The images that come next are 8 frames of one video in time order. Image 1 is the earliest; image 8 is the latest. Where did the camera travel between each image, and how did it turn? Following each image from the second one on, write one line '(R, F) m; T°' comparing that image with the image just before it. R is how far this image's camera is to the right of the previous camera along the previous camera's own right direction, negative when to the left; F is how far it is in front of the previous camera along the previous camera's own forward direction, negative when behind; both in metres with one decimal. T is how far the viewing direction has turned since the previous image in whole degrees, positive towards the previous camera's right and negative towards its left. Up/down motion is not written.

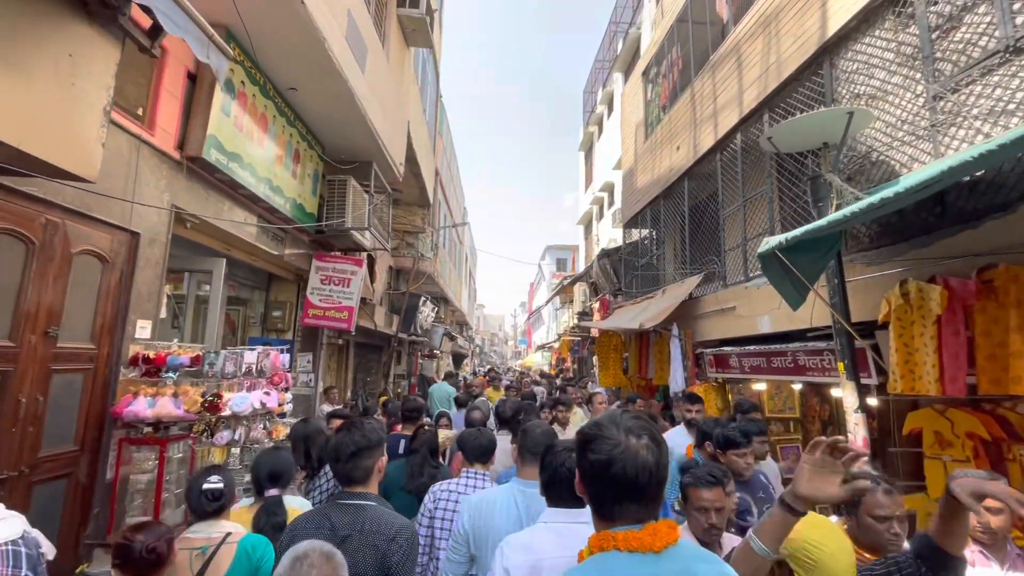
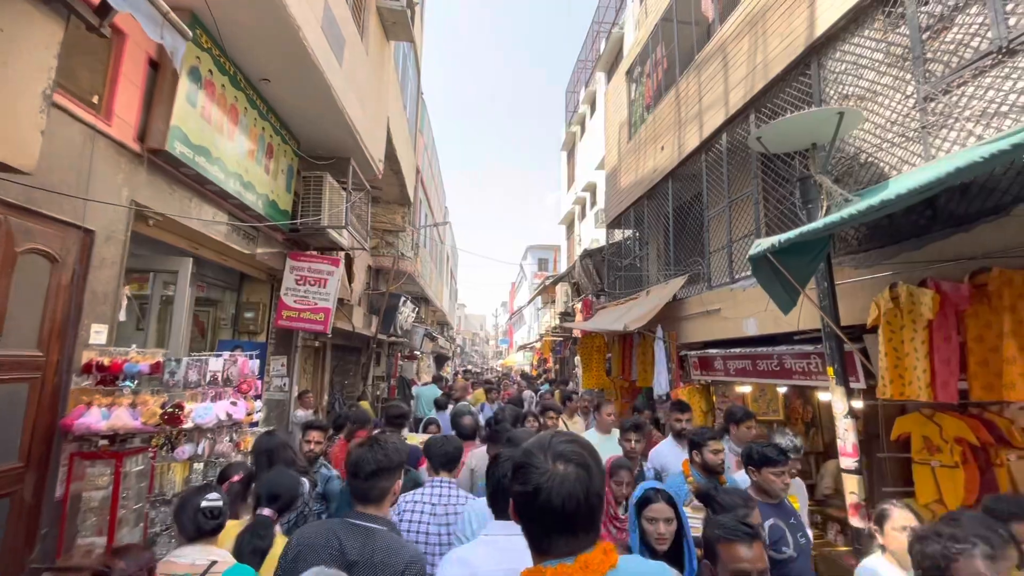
(0.0, +0.2) m; +2°
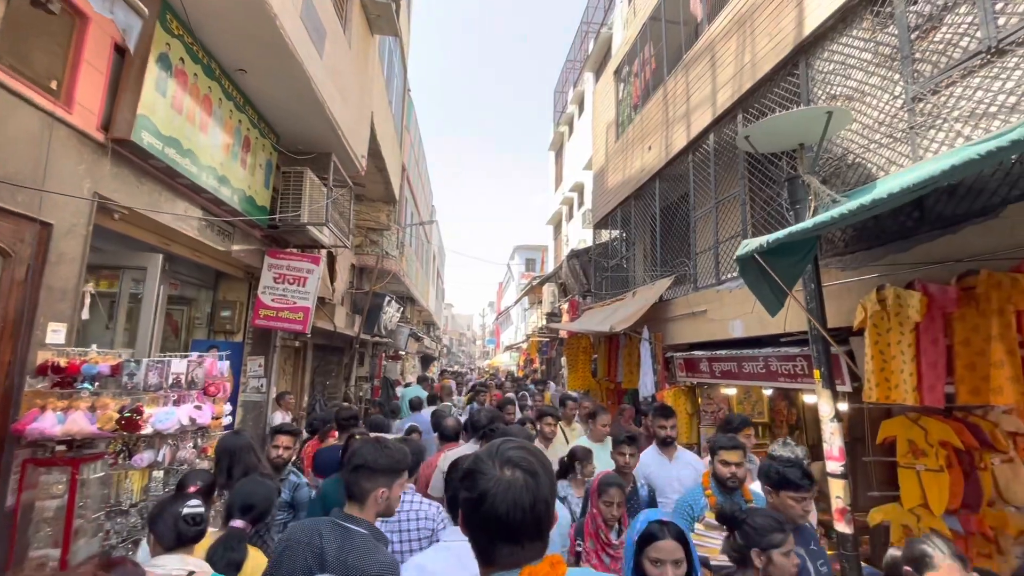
(0.0, +0.1) m; +1°
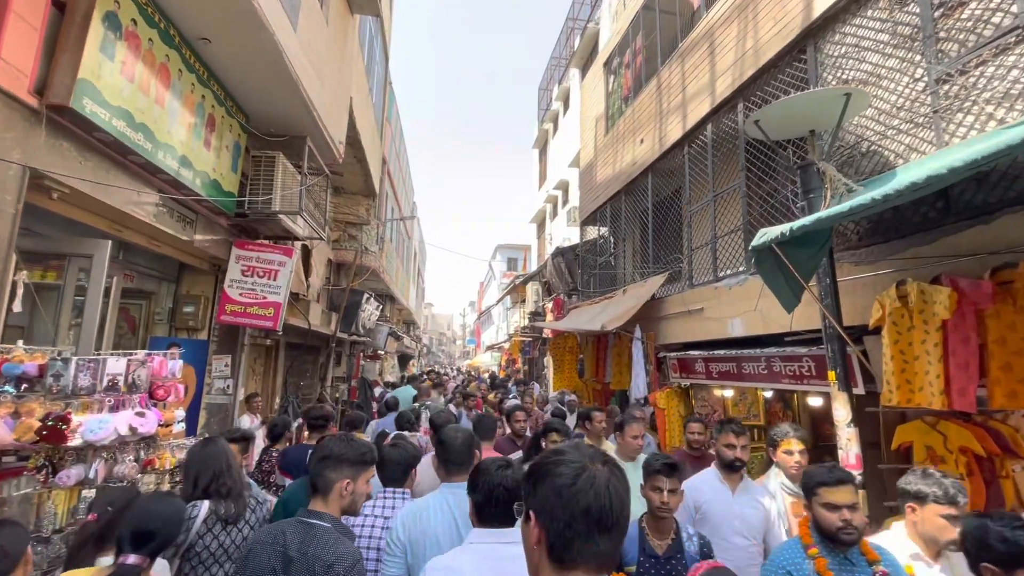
(-0.1, +0.4) m; +2°
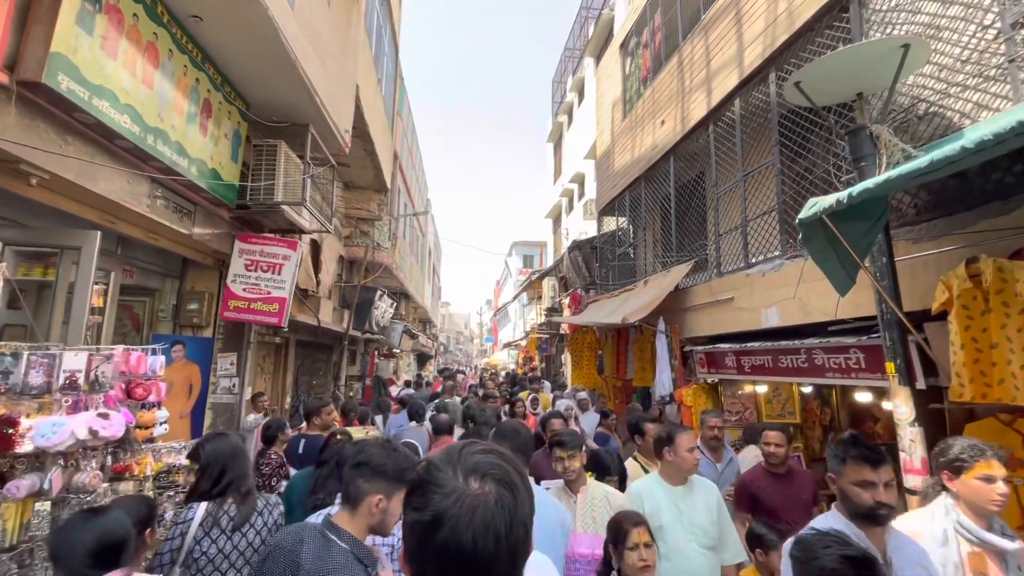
(0.0, +0.4) m; -2°
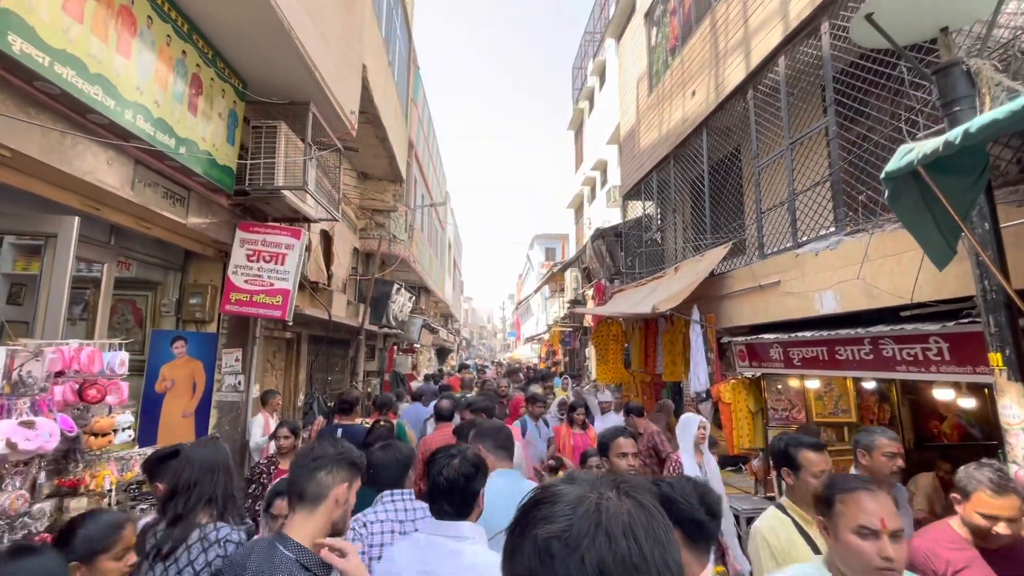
(0.0, +0.5) m; -3°
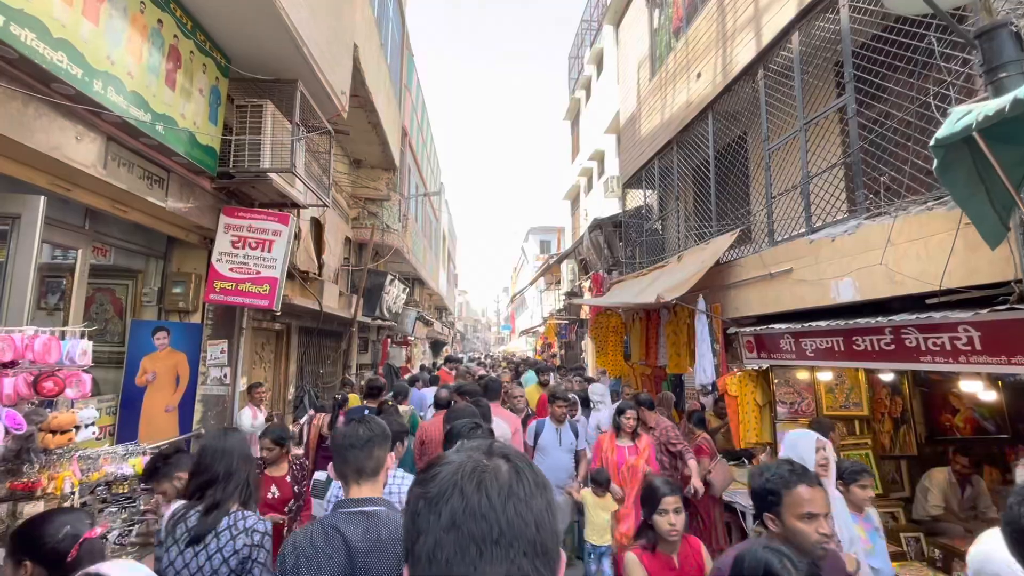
(-0.1, +0.3) m; +1°
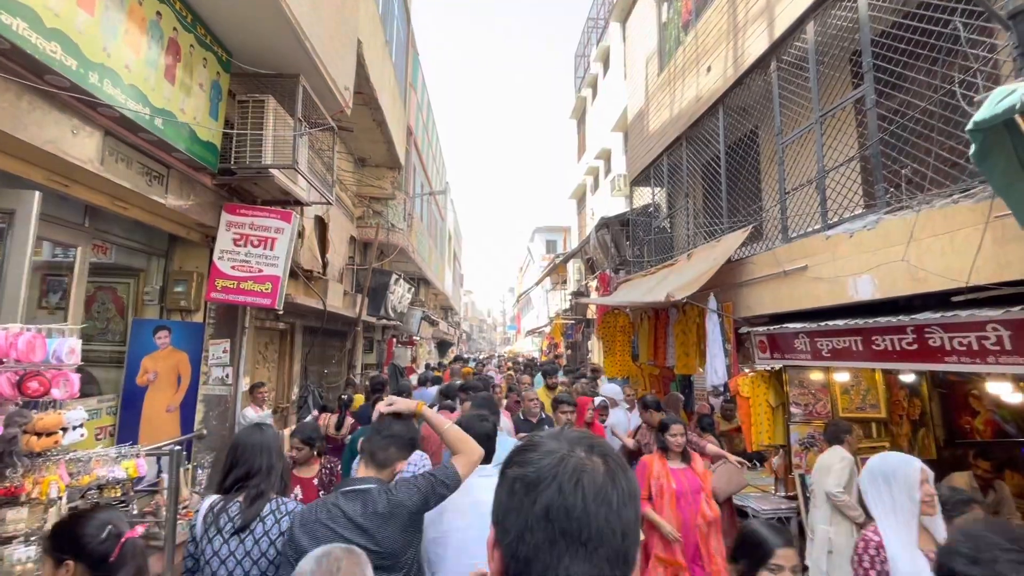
(0.0, +0.1) m; -1°
